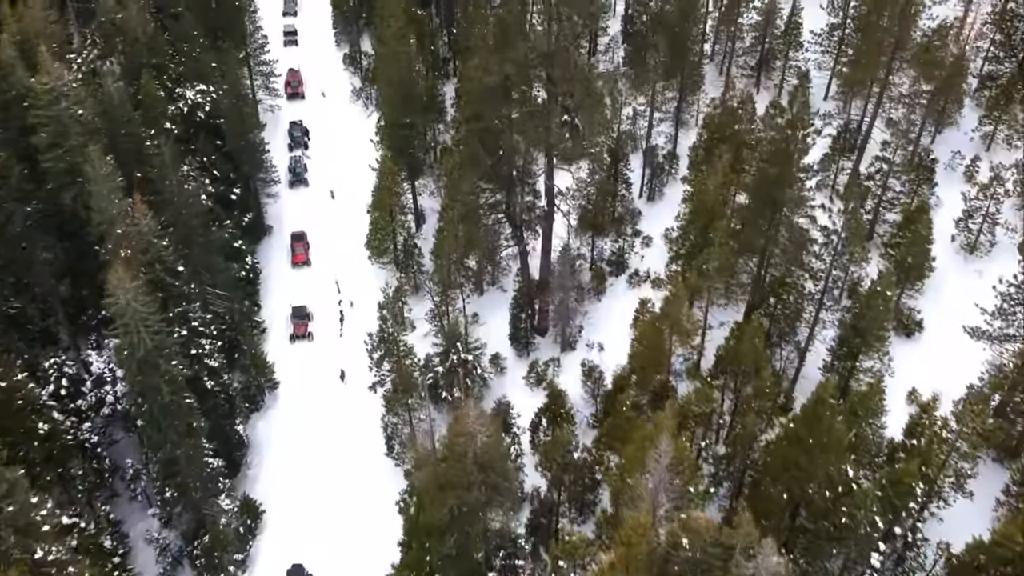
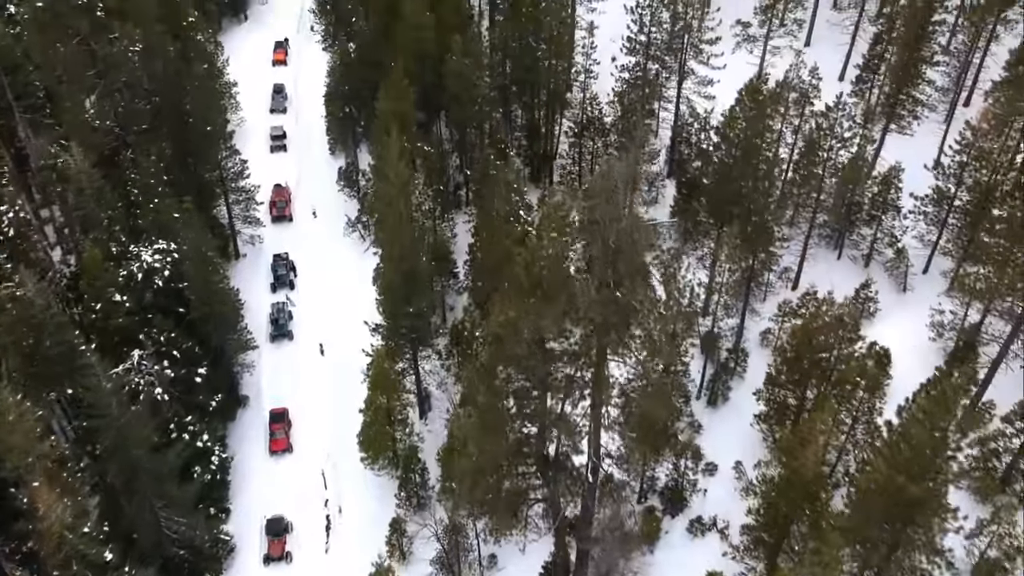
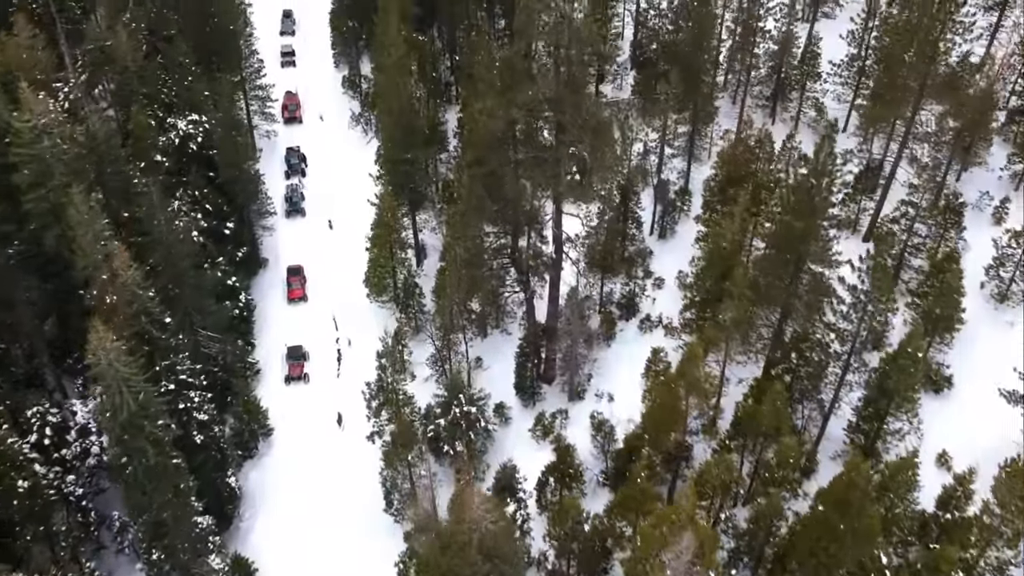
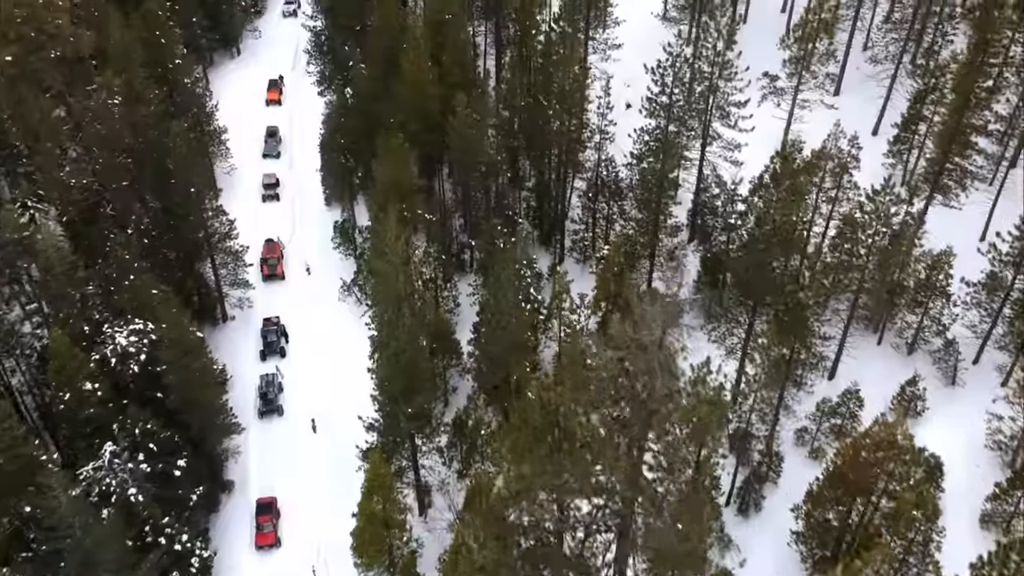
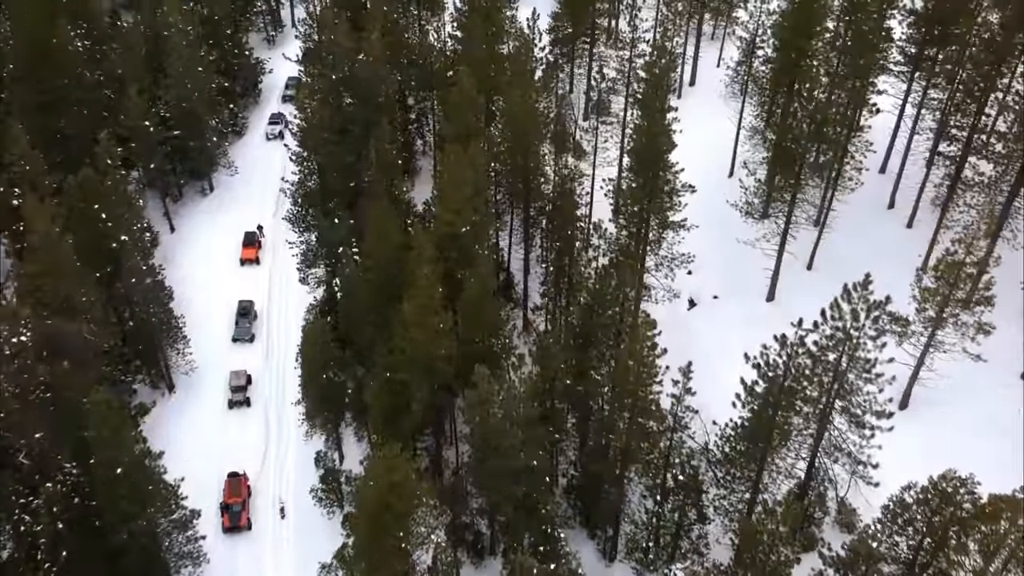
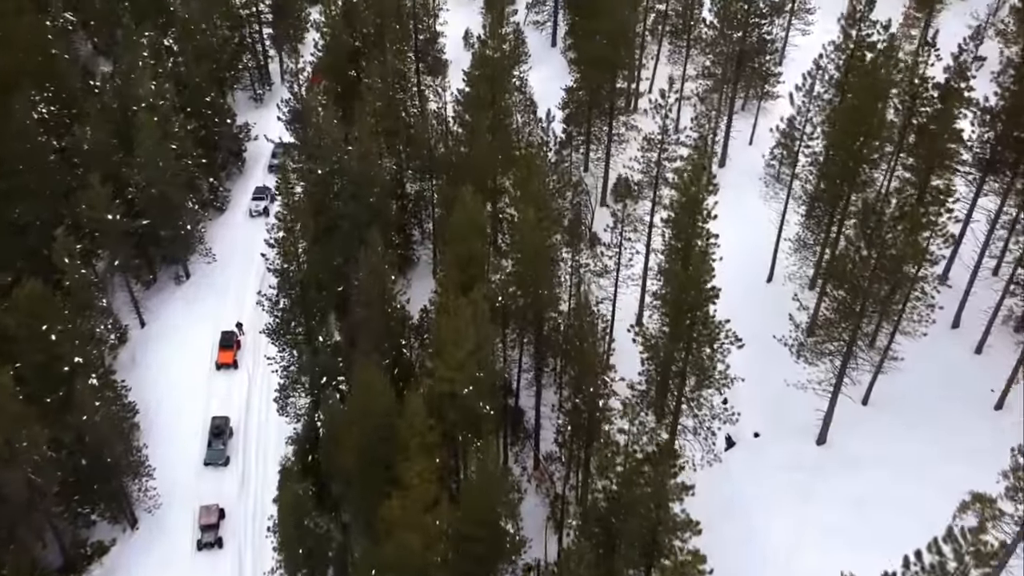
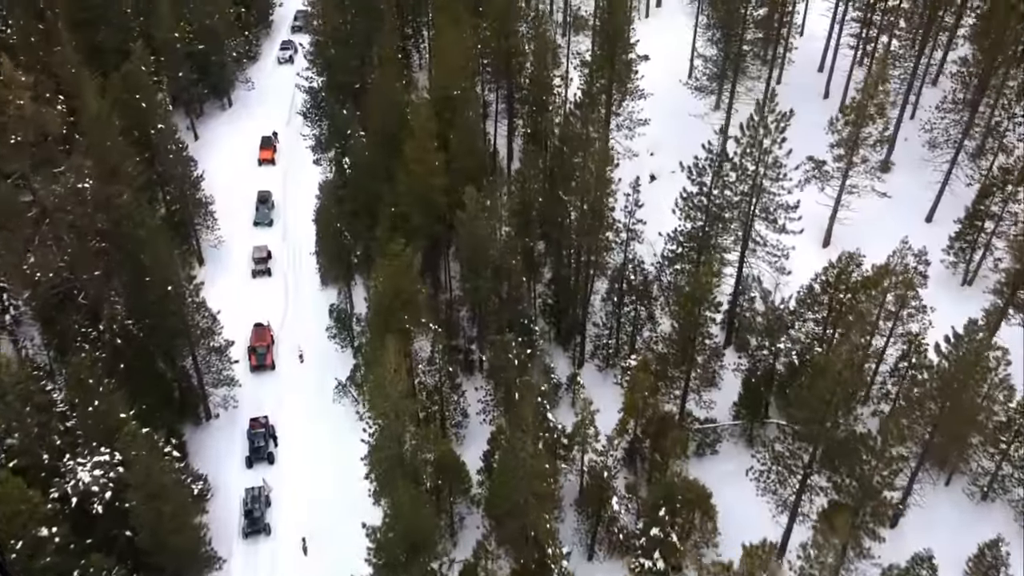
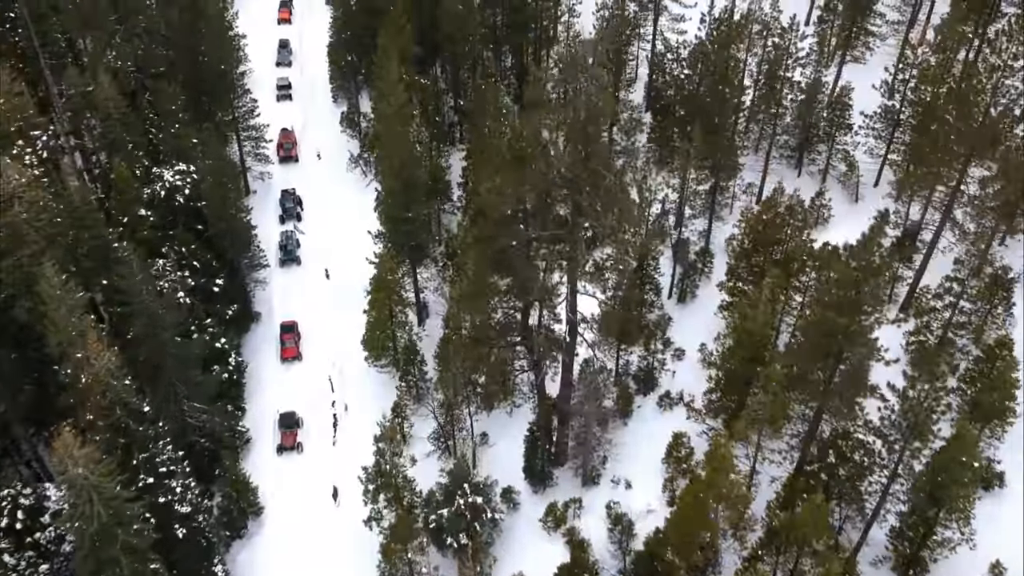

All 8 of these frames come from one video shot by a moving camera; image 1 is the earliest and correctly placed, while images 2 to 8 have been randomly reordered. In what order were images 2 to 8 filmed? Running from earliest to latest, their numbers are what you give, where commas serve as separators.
3, 8, 2, 4, 7, 5, 6
